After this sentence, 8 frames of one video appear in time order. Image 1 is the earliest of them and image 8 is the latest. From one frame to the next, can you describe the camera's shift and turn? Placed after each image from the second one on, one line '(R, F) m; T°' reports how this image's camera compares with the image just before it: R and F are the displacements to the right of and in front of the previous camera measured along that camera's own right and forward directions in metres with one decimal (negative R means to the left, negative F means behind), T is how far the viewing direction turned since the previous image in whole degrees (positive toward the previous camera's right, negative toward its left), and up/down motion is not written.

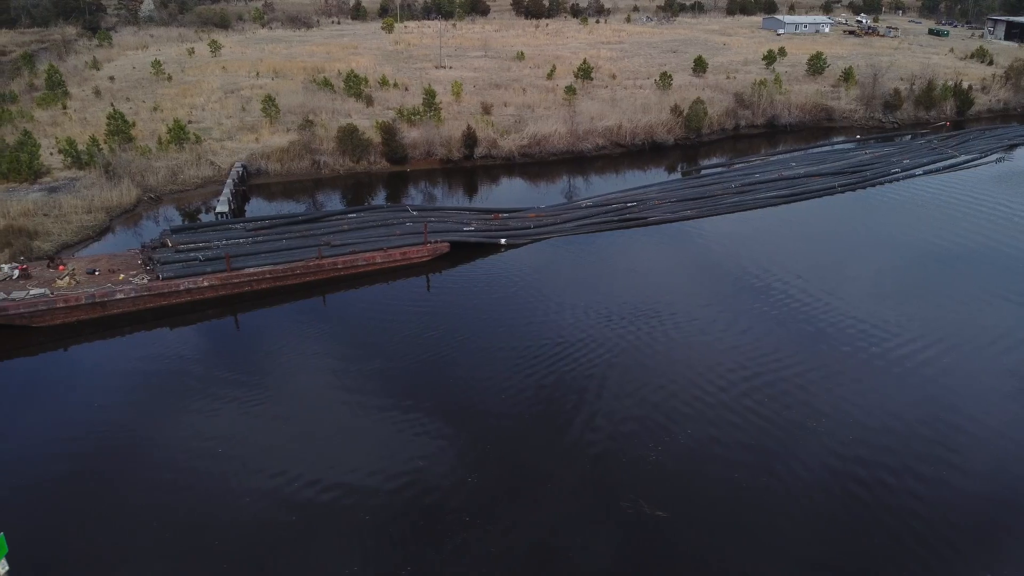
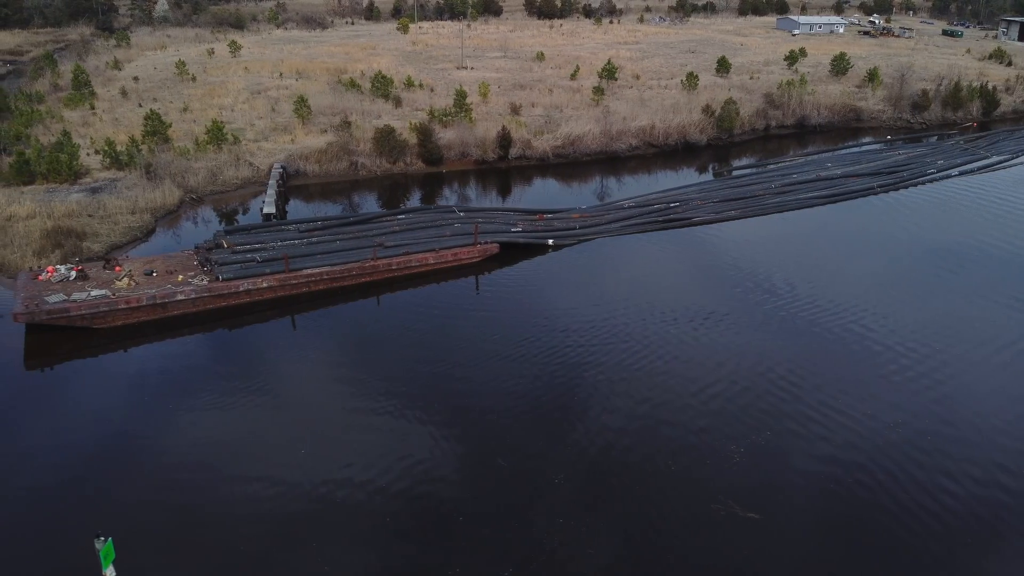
(-1.2, 0.0) m; 0°
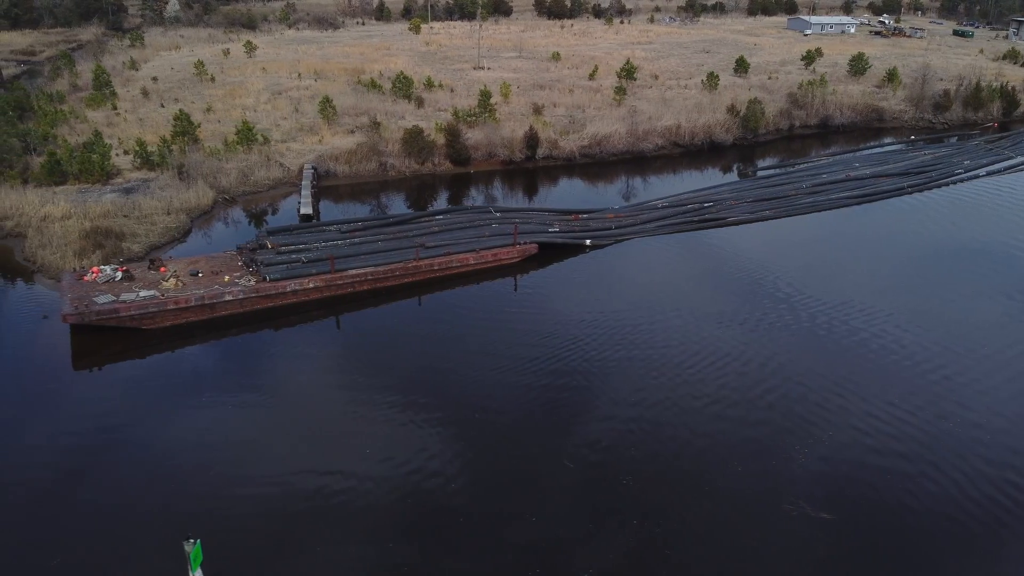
(-0.9, 0.0) m; 0°
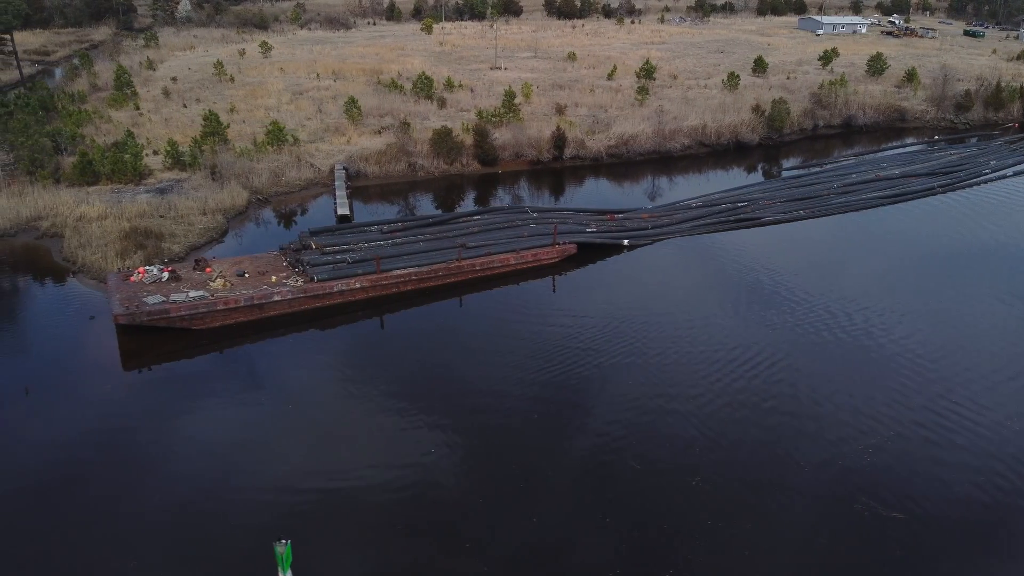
(-0.9, 0.0) m; 0°
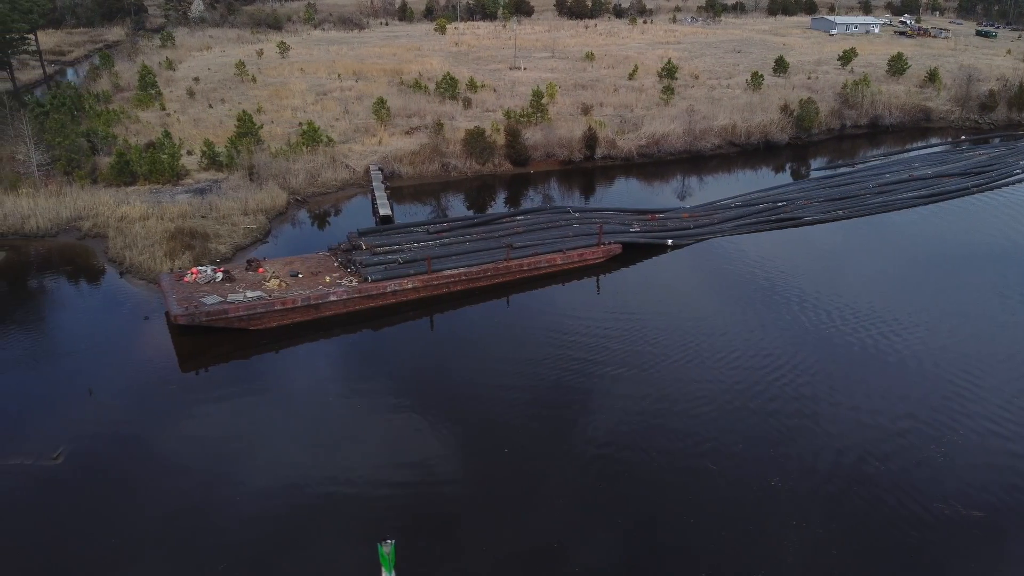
(-1.0, 0.0) m; 0°
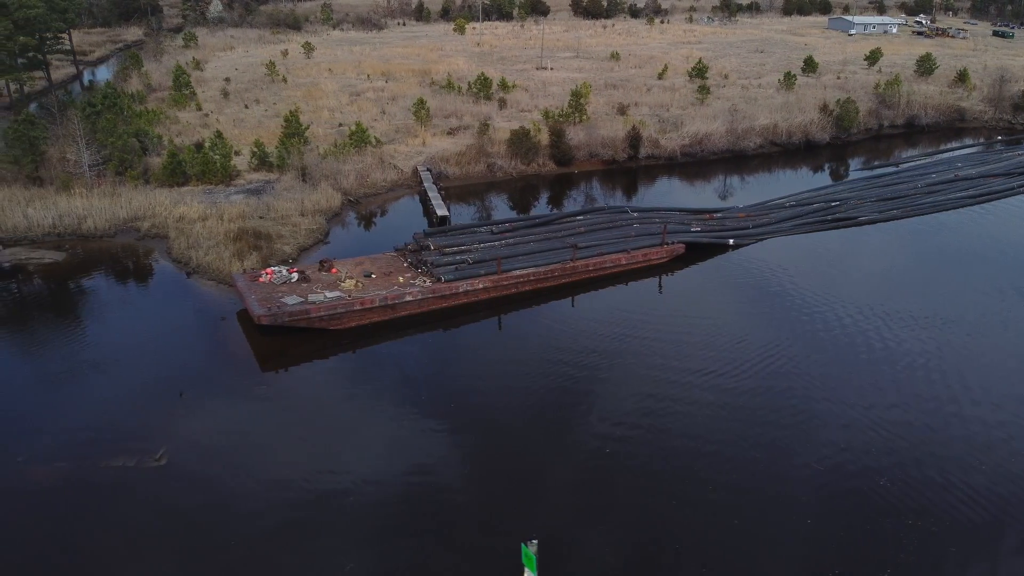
(-1.5, 0.0) m; 0°
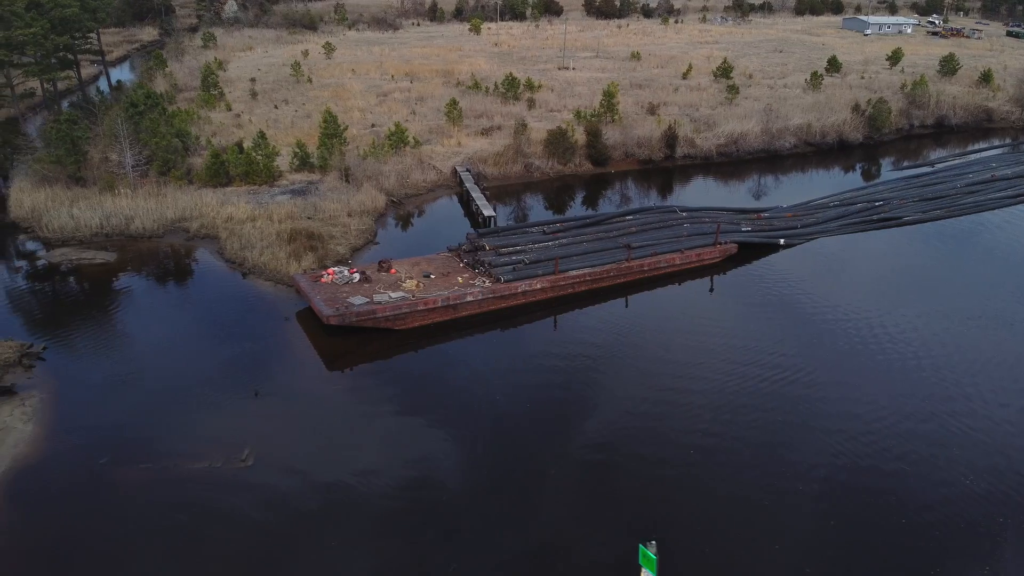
(-1.2, 0.0) m; 0°
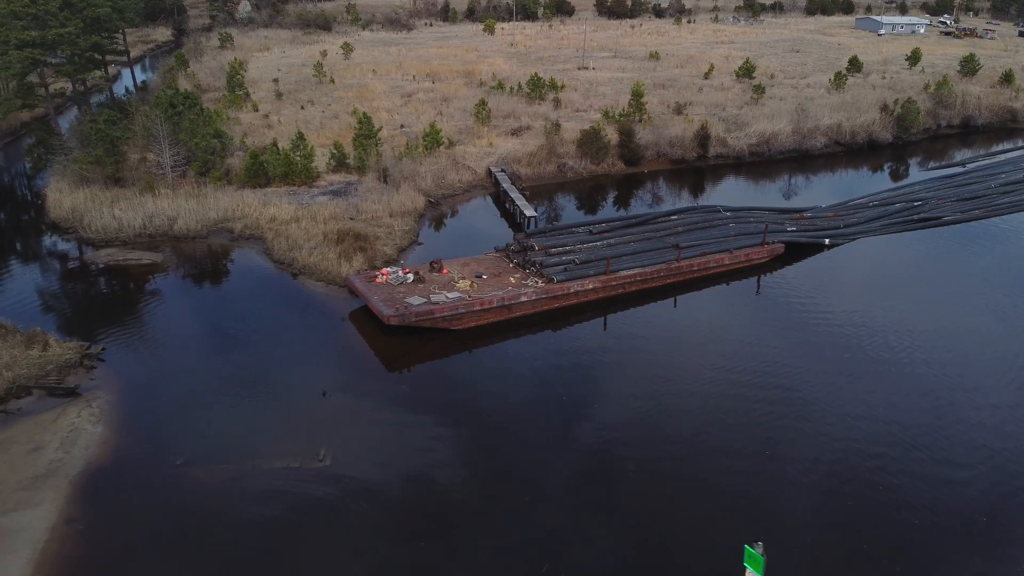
(-1.1, 0.0) m; 0°
